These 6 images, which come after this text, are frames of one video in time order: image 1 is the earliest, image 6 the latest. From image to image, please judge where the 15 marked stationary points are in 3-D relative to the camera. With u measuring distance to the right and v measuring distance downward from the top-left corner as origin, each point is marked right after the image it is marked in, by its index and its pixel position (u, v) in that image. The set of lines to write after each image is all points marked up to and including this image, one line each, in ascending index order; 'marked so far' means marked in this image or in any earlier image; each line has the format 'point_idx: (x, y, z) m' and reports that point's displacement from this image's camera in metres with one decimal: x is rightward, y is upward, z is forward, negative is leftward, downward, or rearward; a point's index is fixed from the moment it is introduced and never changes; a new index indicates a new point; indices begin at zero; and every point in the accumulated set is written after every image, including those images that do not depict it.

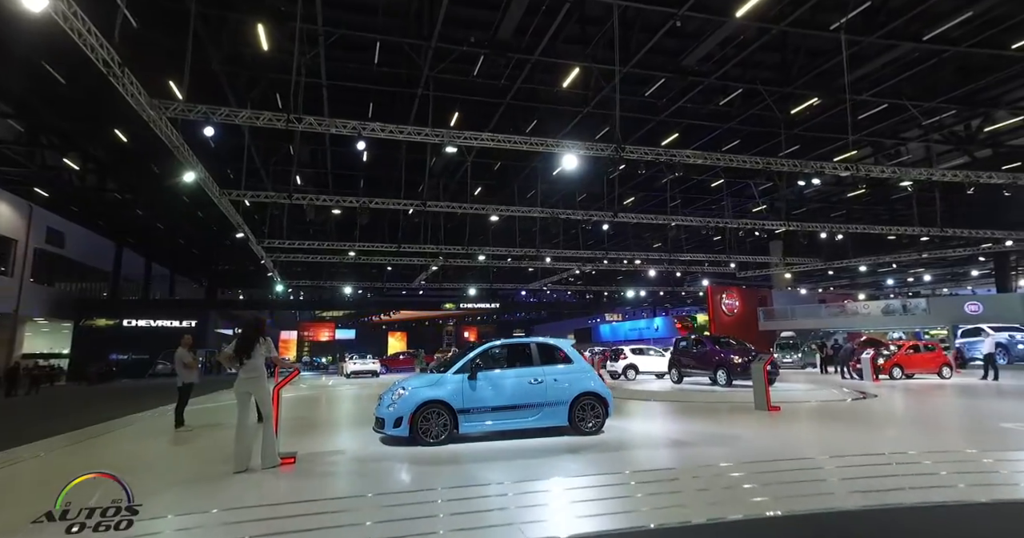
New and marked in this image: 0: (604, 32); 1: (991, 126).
0: (+1.5, +4.0, +9.8) m
1: (+11.5, +3.4, +13.9) m
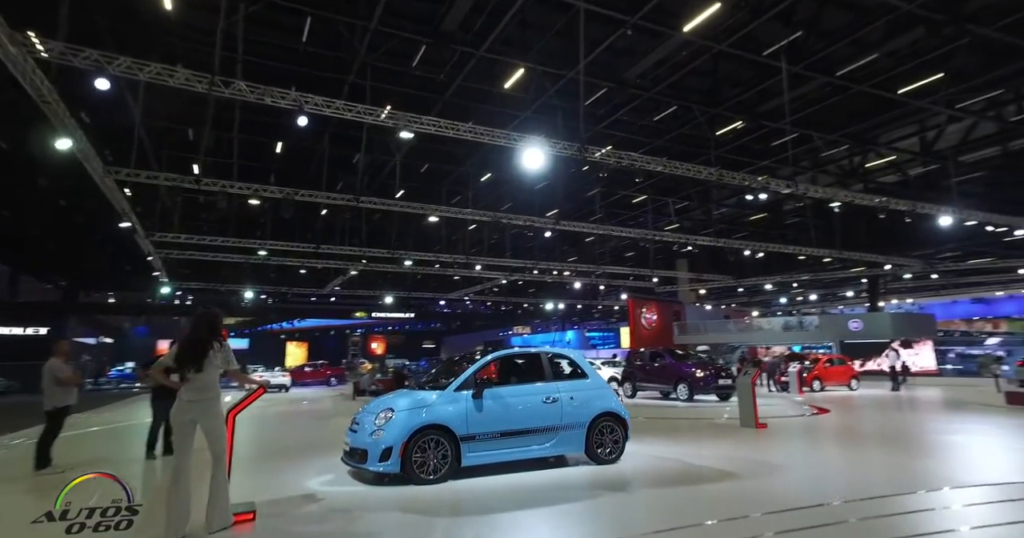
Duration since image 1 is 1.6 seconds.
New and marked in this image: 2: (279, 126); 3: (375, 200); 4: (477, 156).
0: (+0.6, +3.8, +9.4) m
1: (+9.7, +2.8, +15.2) m
2: (-4.6, +2.8, +11.3) m
3: (-2.8, +1.6, +12.6) m
4: (-0.7, +2.6, +12.6) m
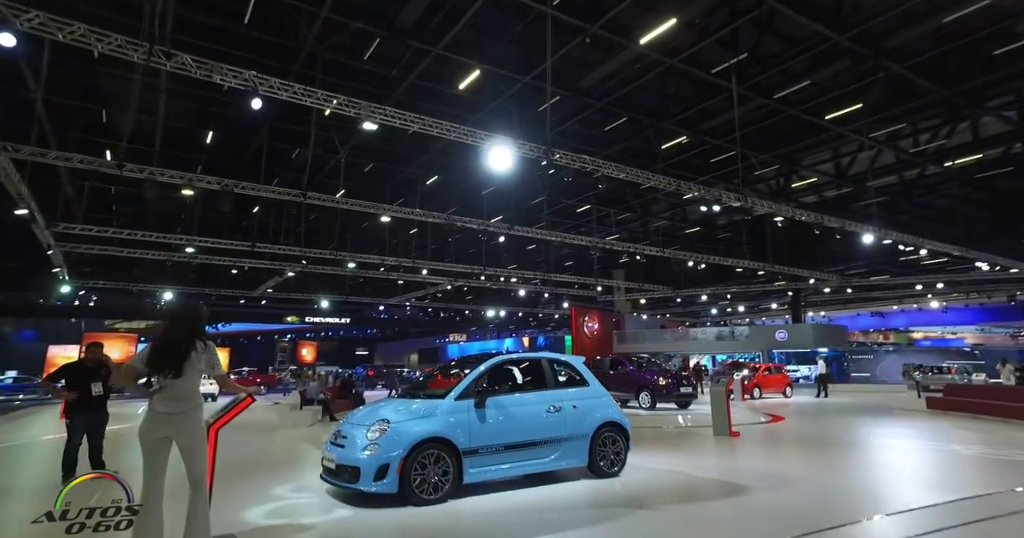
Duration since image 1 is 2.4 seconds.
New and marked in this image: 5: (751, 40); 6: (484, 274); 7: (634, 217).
0: (-0.1, +3.7, +9.3) m
1: (+8.2, +2.4, +16.1) m
2: (-5.5, +2.8, +10.5) m
3: (-3.9, +1.5, +12.0) m
4: (-1.7, +2.5, +12.2) m
5: (+4.1, +3.9, +9.9) m
6: (-0.9, -0.1, +18.1) m
7: (+3.7, +1.5, +16.8) m
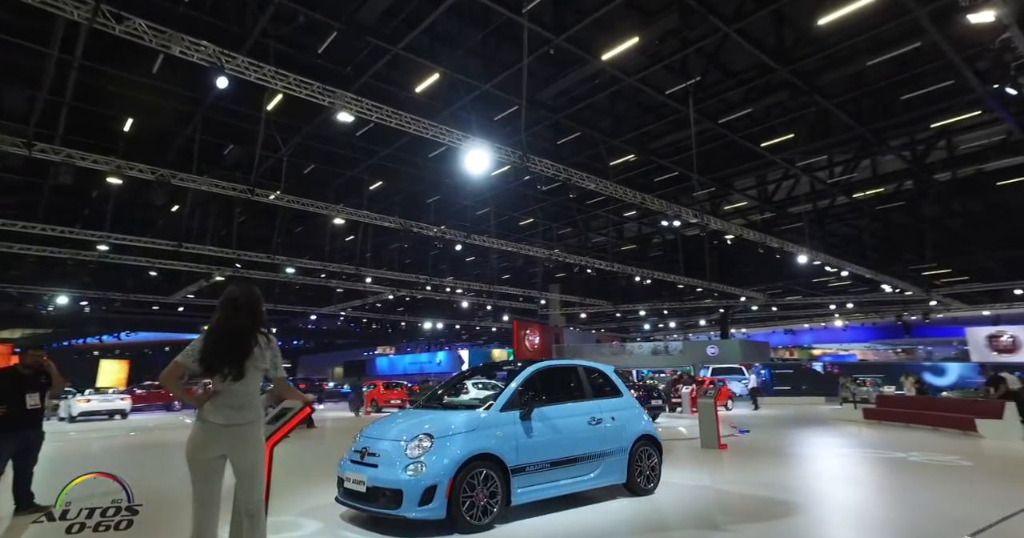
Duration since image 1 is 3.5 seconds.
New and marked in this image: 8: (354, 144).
0: (-0.7, +3.6, +9.1) m
1: (+6.5, +1.9, +16.9) m
2: (-6.2, +2.8, +9.5) m
3: (-4.9, +1.4, +11.2) m
4: (-2.8, +2.3, +11.8) m
5: (+3.4, +3.6, +10.3) m
6: (-2.8, -0.5, +17.6) m
7: (+2.0, +1.1, +17.0) m
8: (-3.1, +2.5, +11.3) m
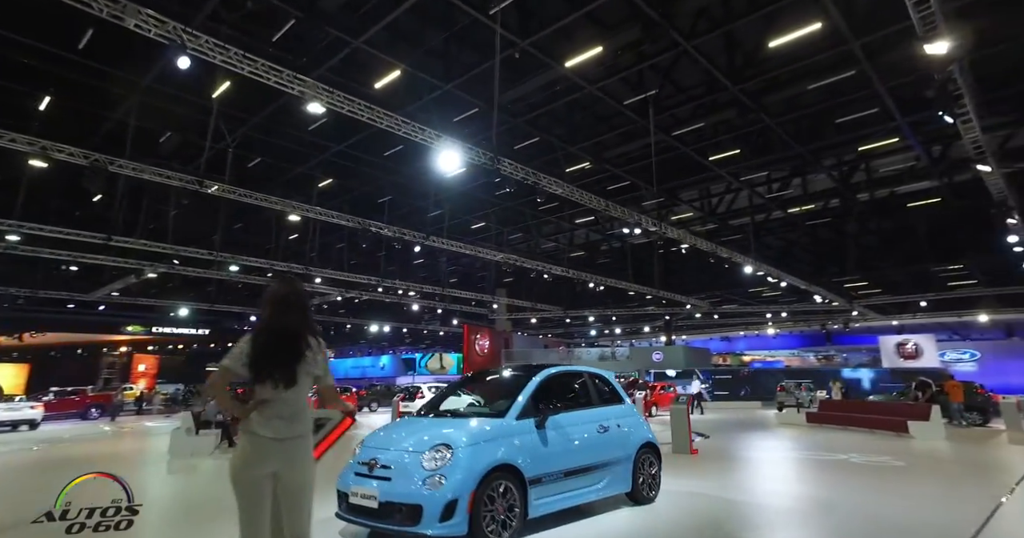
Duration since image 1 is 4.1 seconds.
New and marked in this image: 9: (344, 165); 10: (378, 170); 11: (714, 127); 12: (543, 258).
0: (-1.3, +3.6, +9.0) m
1: (+5.1, +1.6, +17.5) m
2: (-6.8, +2.9, +8.8) m
3: (-5.8, +1.5, +10.6) m
4: (-3.6, +2.3, +11.4) m
5: (+2.7, +3.5, +10.5) m
6: (-4.3, -0.5, +17.1) m
7: (+0.5, +0.9, +17.0) m
8: (-3.9, +2.5, +10.9) m
9: (-3.5, +2.2, +12.0) m
10: (-2.9, +2.1, +12.3) m
11: (+4.3, +3.1, +12.3) m
12: (+0.9, +0.3, +17.2) m
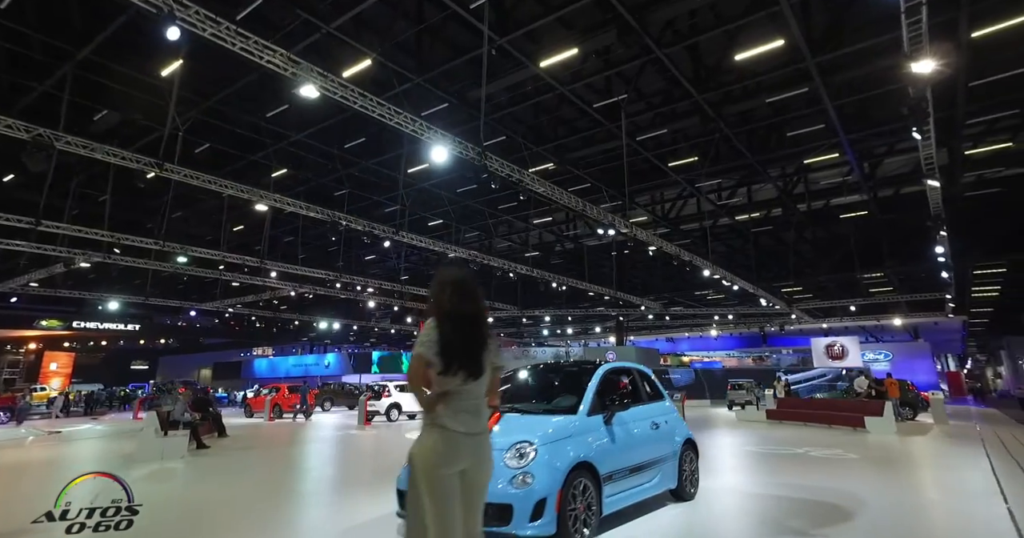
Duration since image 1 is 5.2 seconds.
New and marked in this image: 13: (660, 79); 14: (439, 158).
0: (-1.7, +3.6, +8.7) m
1: (+3.7, +1.6, +17.9) m
2: (-7.1, +3.1, +8.0) m
3: (-6.3, +1.7, +9.9) m
4: (-4.3, +2.4, +10.9) m
5: (+2.1, +3.5, +10.7) m
6: (-5.6, -0.4, +16.6) m
7: (-0.8, +1.0, +16.9) m
8: (-4.5, +2.6, +10.4) m
9: (-4.2, +2.3, +11.5) m
10: (-3.6, +2.2, +11.8) m
11: (+3.5, +3.0, +12.6) m
12: (-0.4, +0.3, +17.1) m
13: (+2.8, +3.5, +10.6) m
14: (-1.3, +1.9, +10.0) m
